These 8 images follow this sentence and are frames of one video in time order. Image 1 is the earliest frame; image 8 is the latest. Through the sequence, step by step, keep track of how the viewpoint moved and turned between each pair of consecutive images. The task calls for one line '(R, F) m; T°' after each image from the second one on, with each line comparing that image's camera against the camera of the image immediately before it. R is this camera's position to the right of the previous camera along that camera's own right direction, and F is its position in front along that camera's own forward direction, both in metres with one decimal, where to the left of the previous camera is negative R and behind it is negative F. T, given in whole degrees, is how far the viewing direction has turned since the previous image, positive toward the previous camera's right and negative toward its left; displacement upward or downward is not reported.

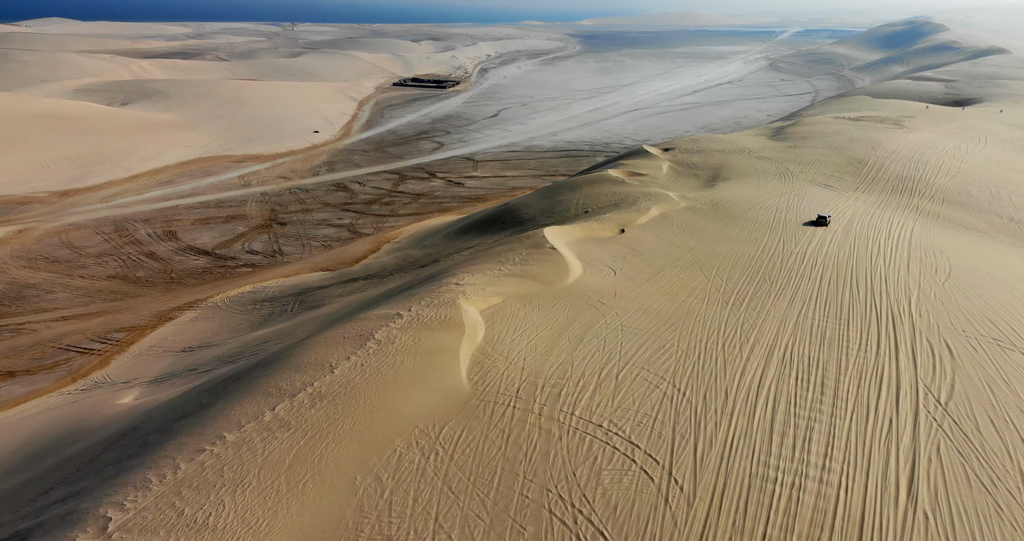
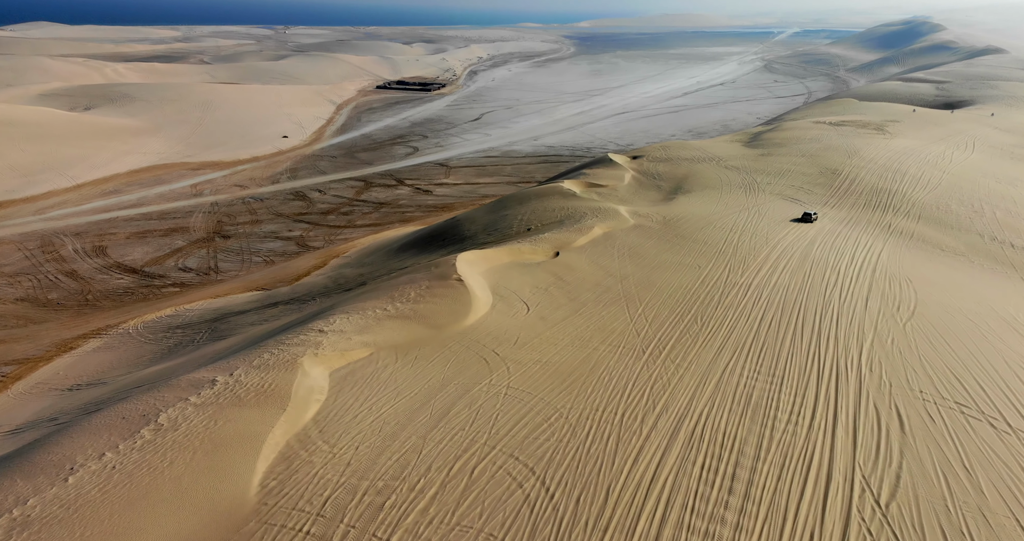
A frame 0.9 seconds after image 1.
(+1.6, +1.5) m; 0°
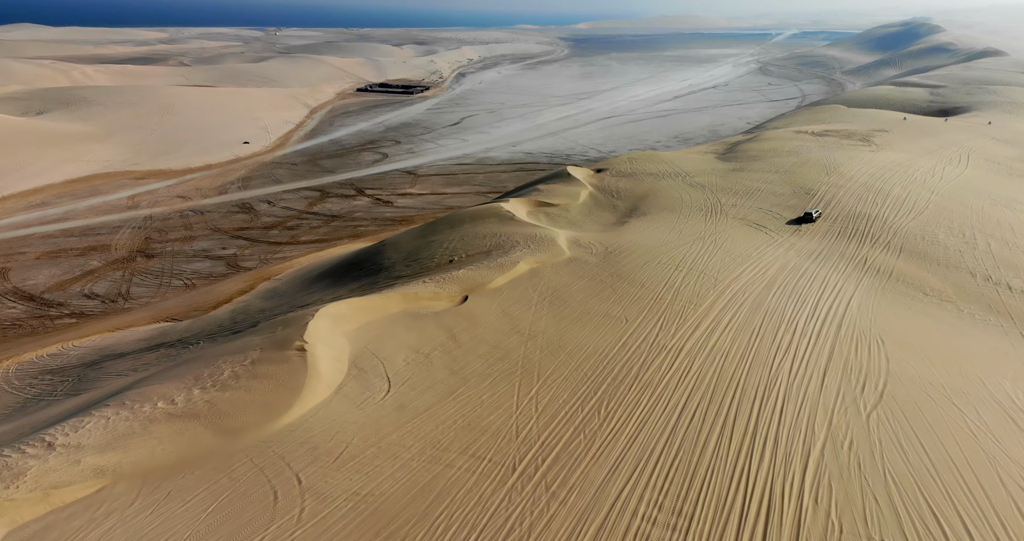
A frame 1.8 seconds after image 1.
(+1.7, +2.1) m; 0°
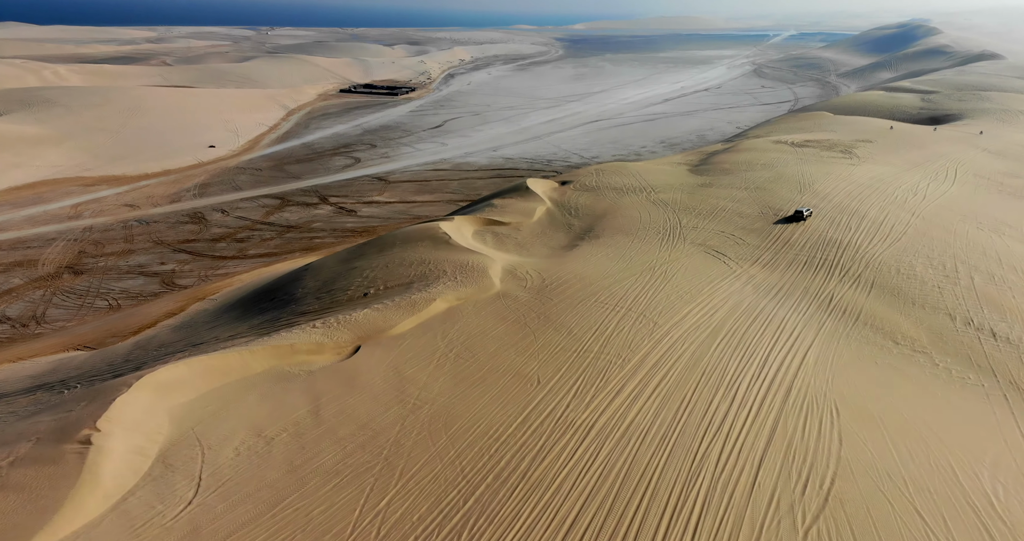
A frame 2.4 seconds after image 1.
(+1.4, +1.5) m; 0°
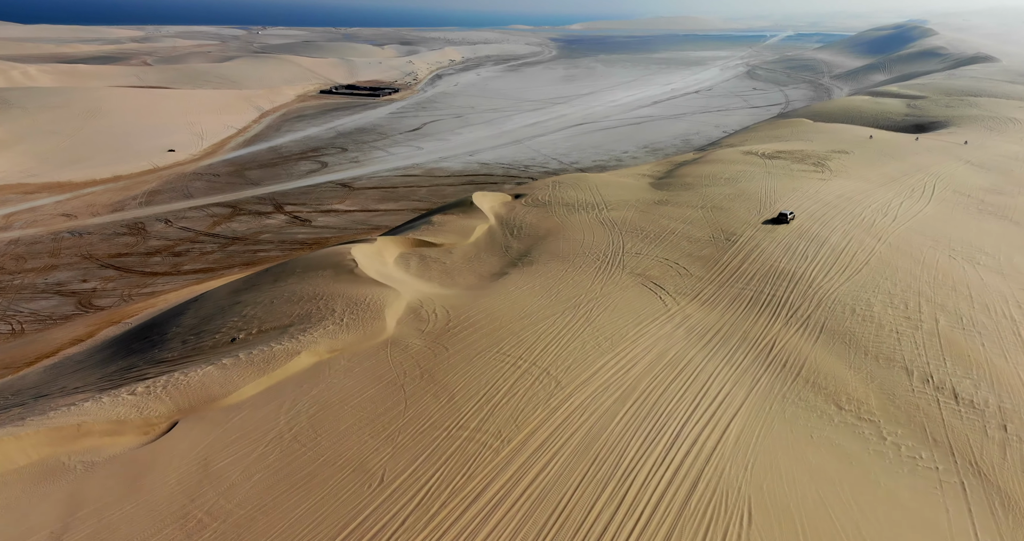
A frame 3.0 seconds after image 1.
(+1.6, +1.5) m; 0°
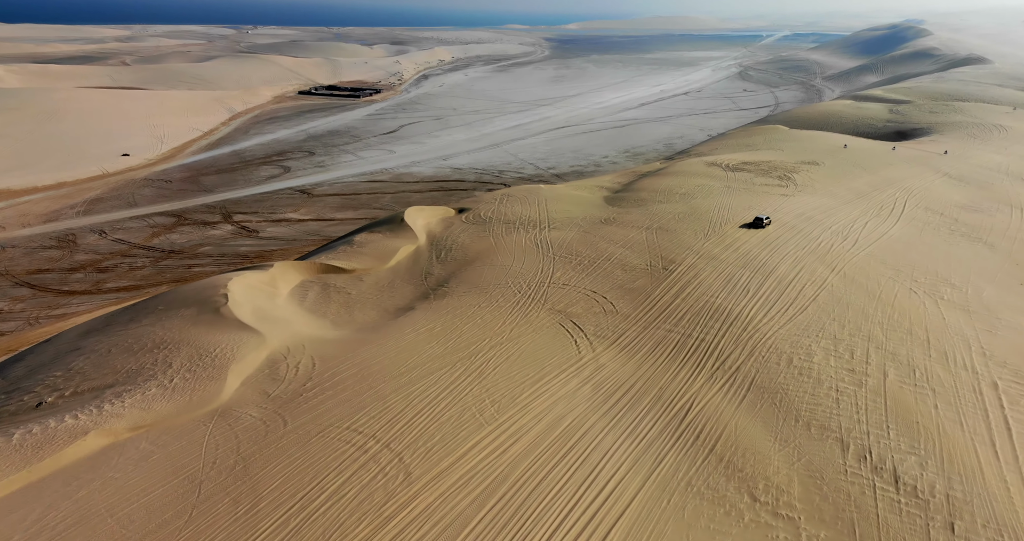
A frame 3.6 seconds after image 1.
(+1.7, +1.5) m; 0°
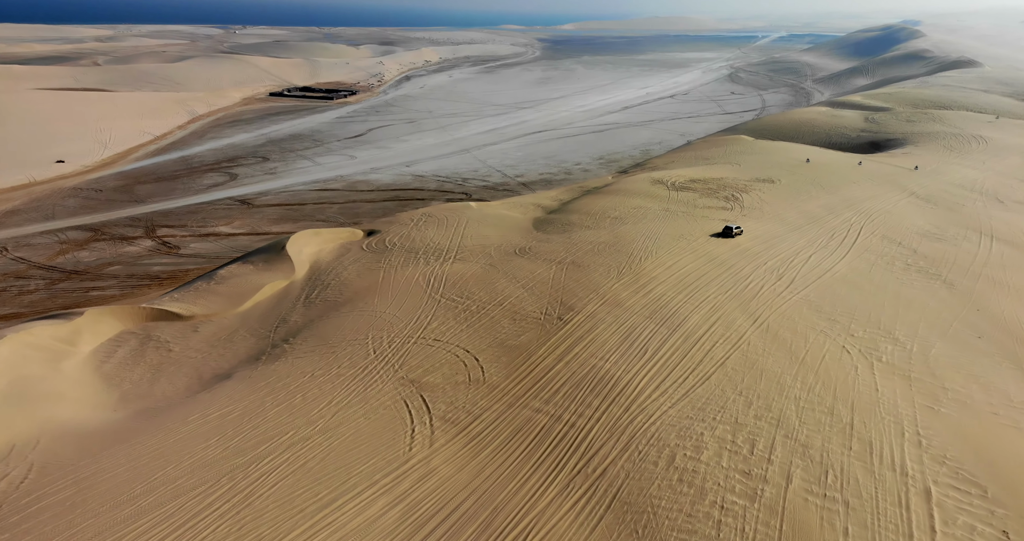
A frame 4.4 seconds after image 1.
(+2.2, +2.0) m; 0°
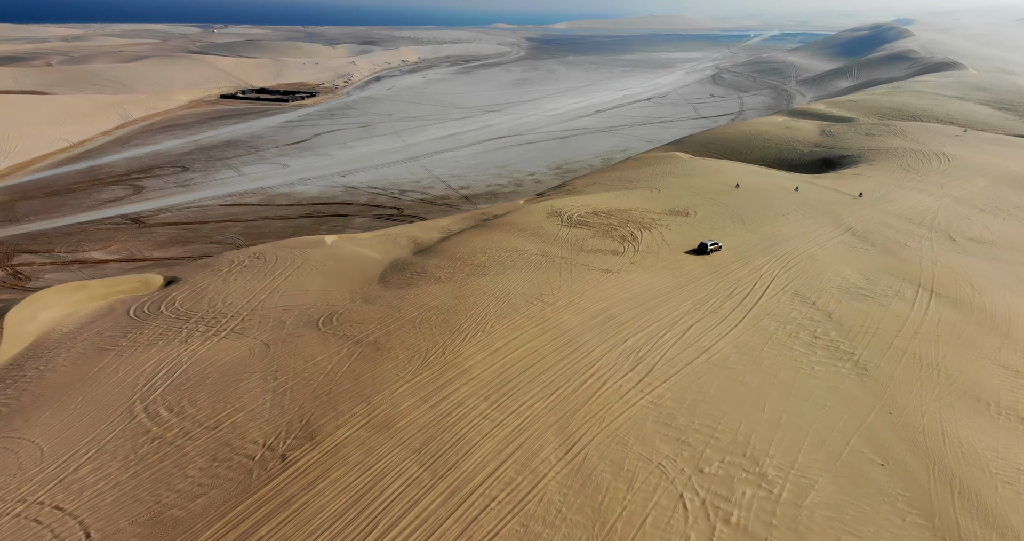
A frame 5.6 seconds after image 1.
(+3.3, +3.0) m; +1°
